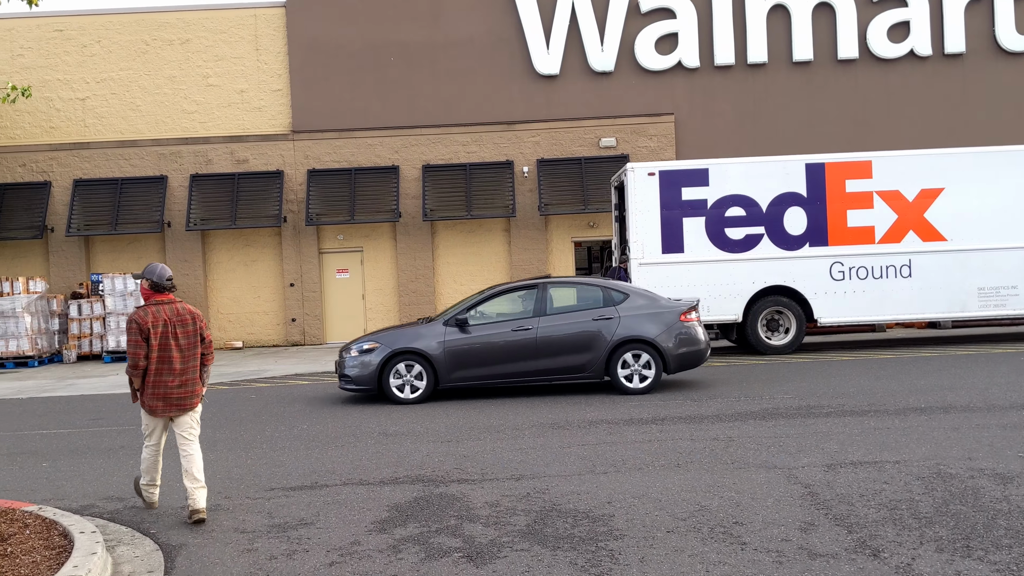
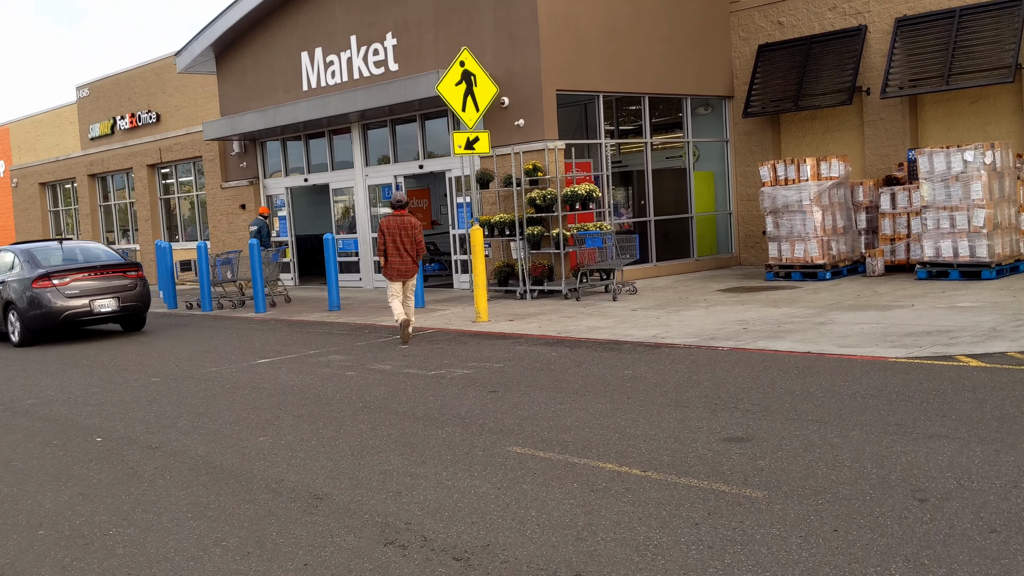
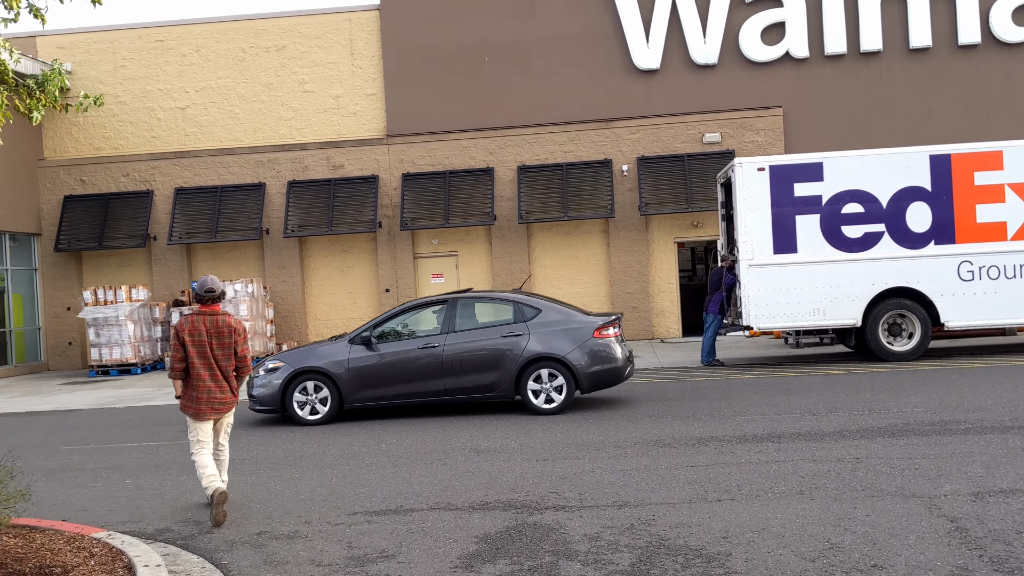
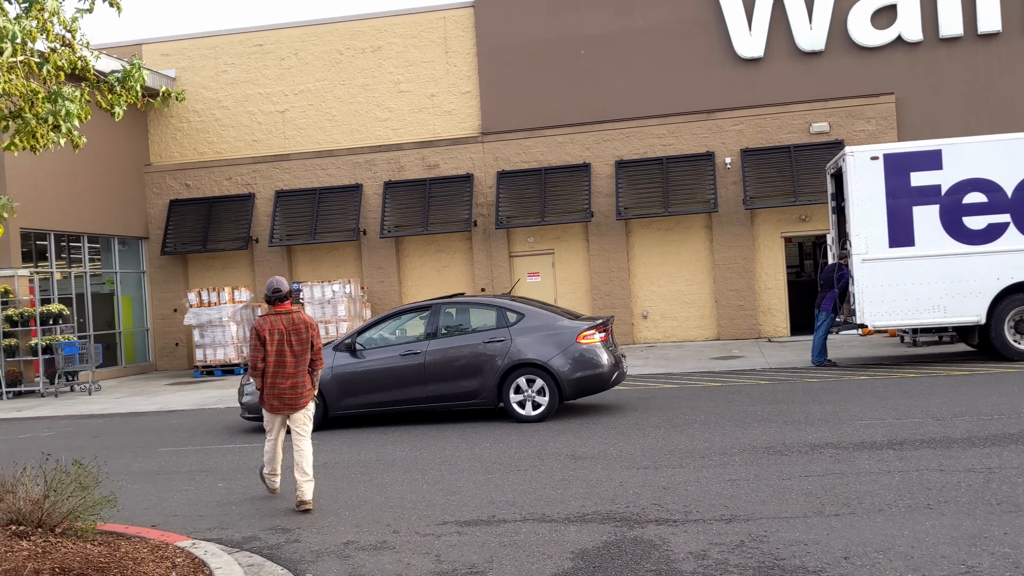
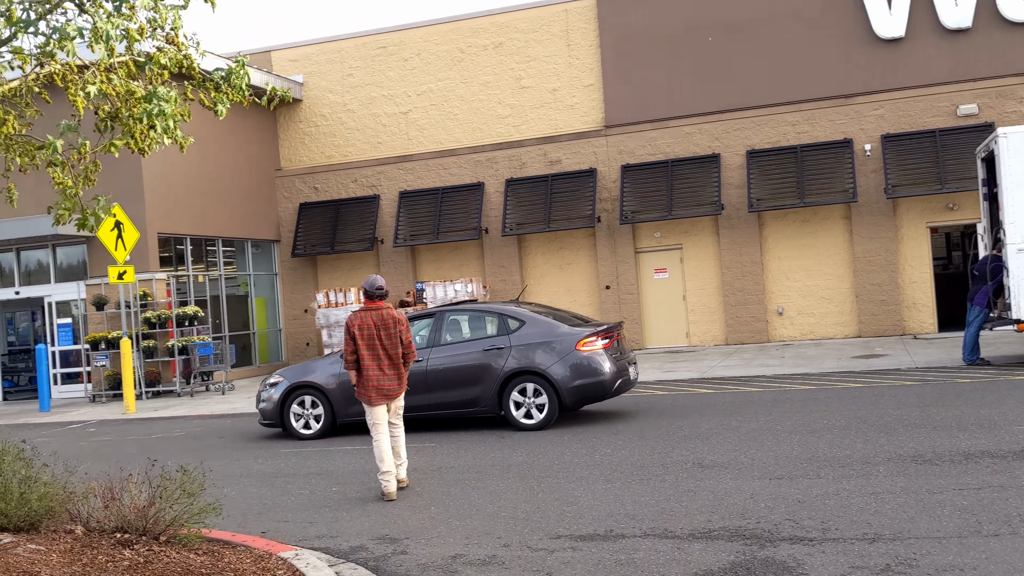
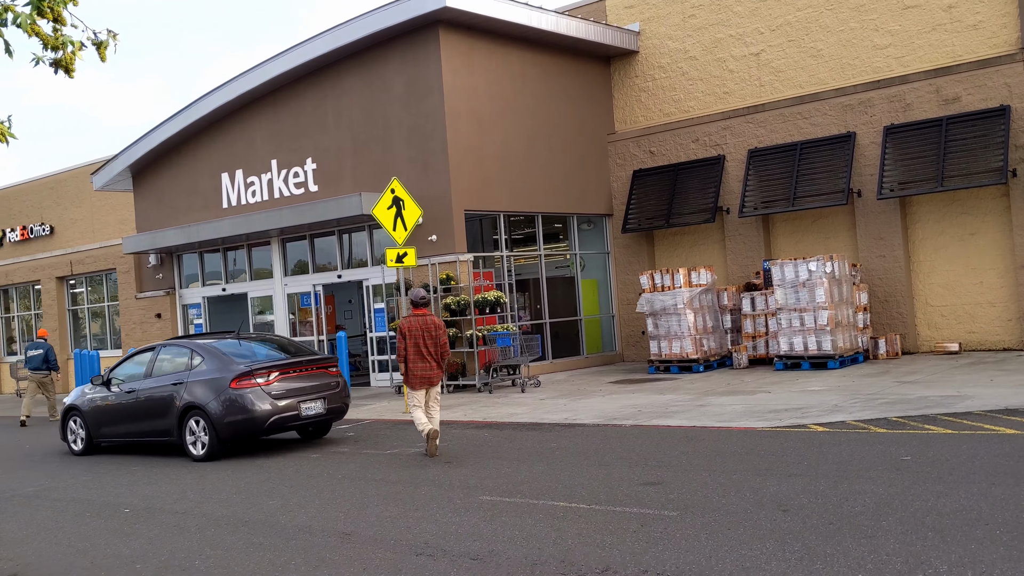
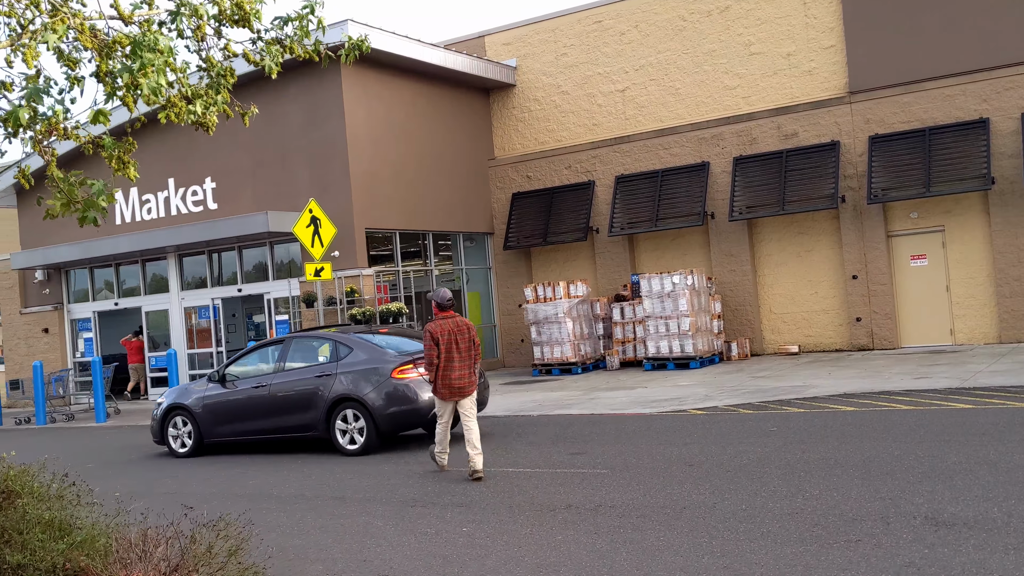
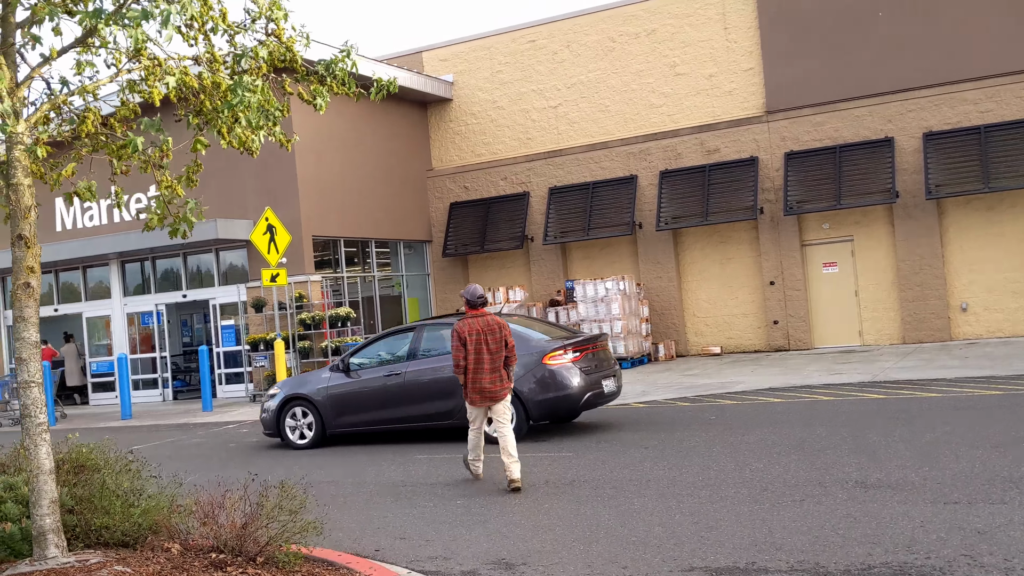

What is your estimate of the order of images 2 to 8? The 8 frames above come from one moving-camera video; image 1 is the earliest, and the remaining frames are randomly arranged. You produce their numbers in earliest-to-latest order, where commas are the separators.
3, 4, 5, 8, 7, 6, 2
